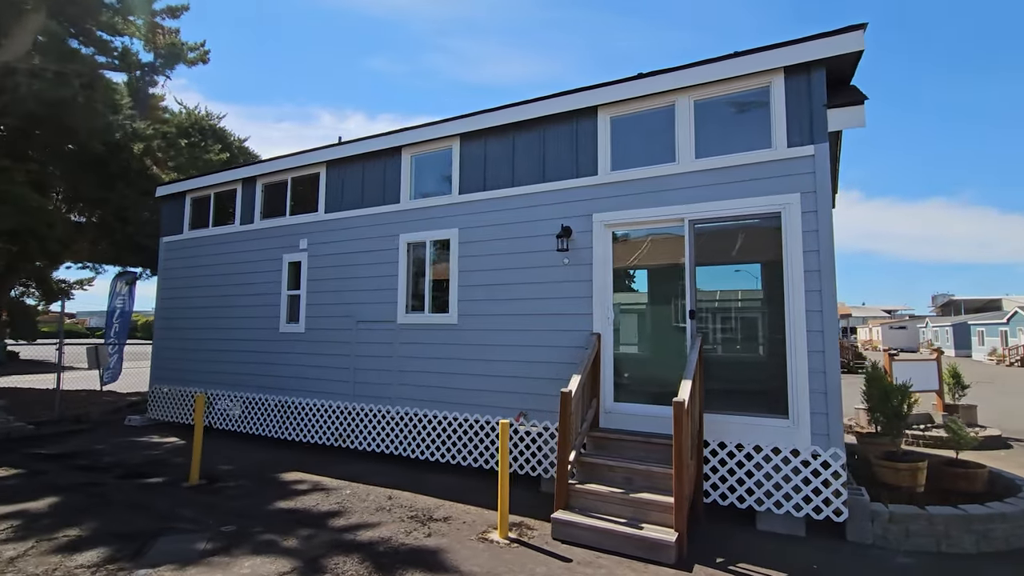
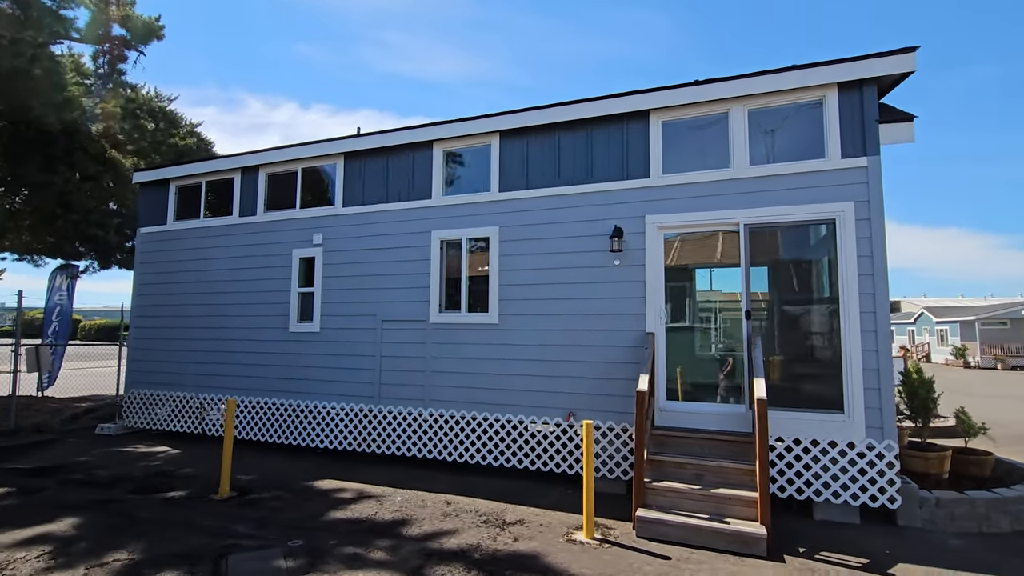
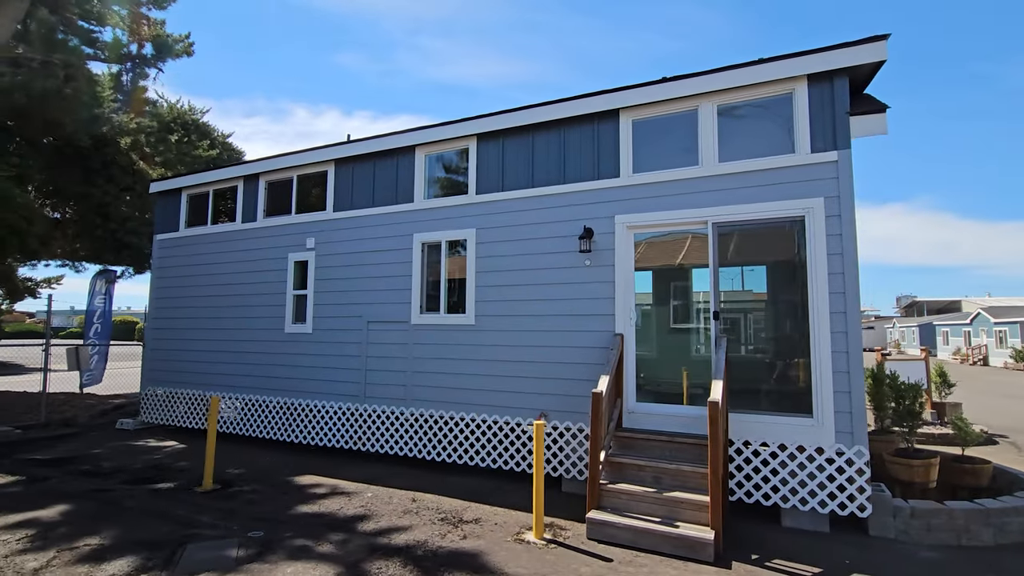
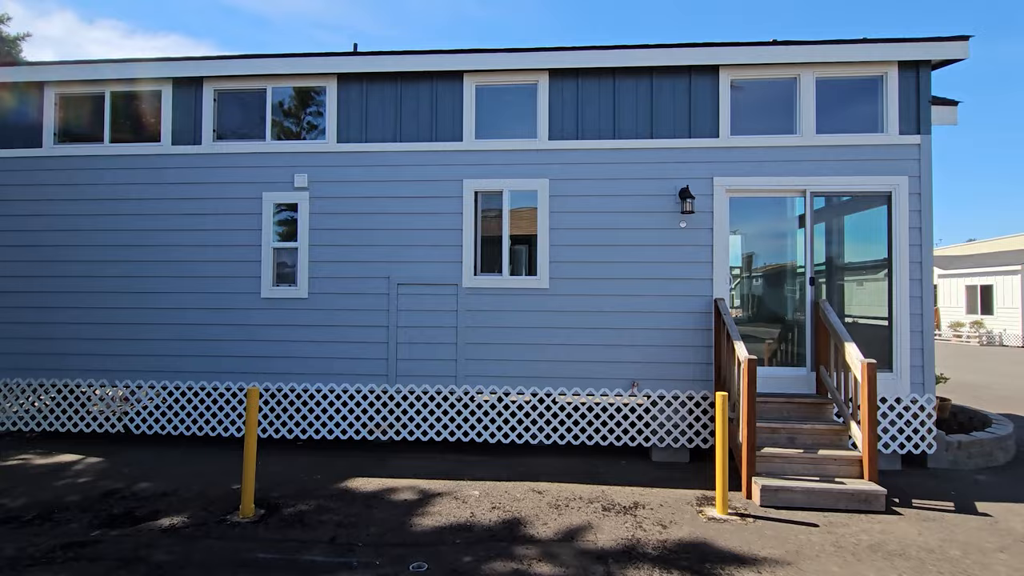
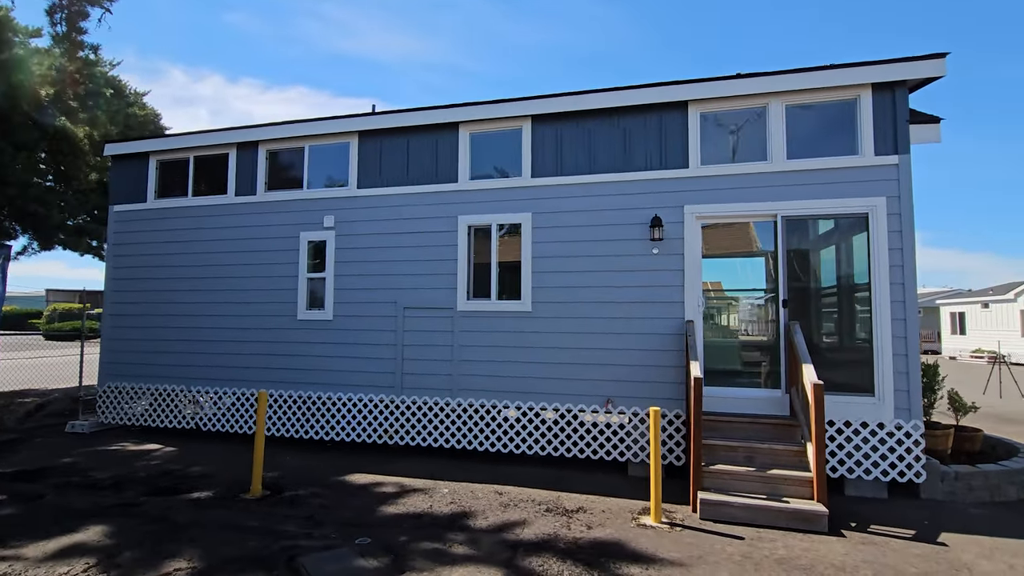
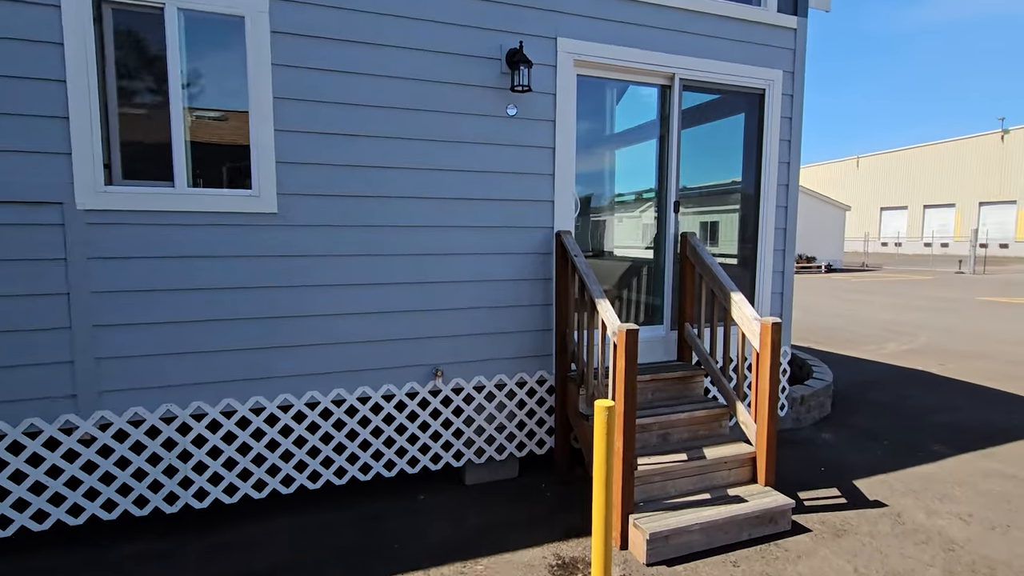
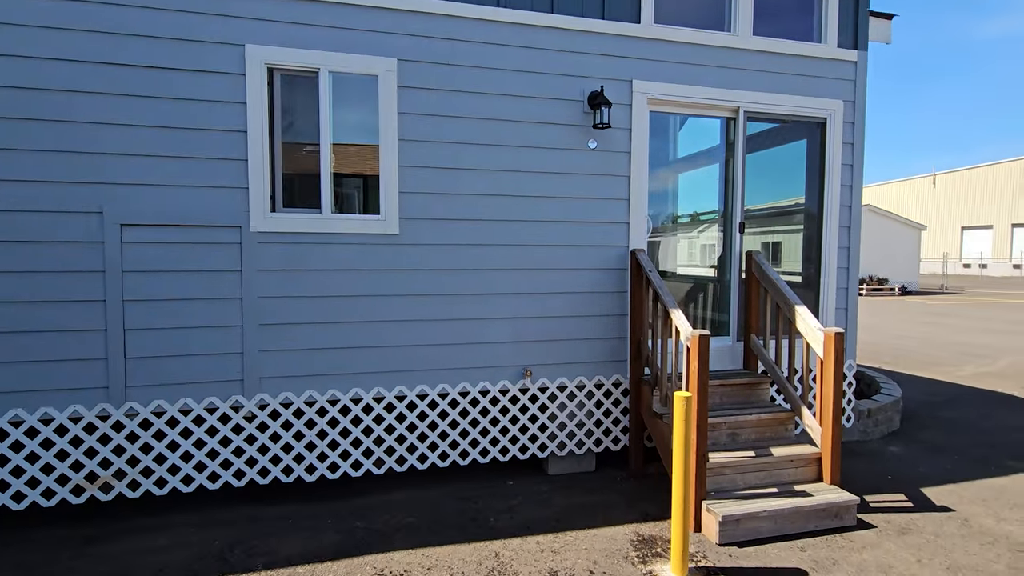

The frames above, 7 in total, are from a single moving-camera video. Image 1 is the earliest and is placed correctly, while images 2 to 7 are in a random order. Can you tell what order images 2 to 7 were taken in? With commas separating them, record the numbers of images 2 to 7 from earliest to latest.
3, 2, 5, 4, 7, 6
